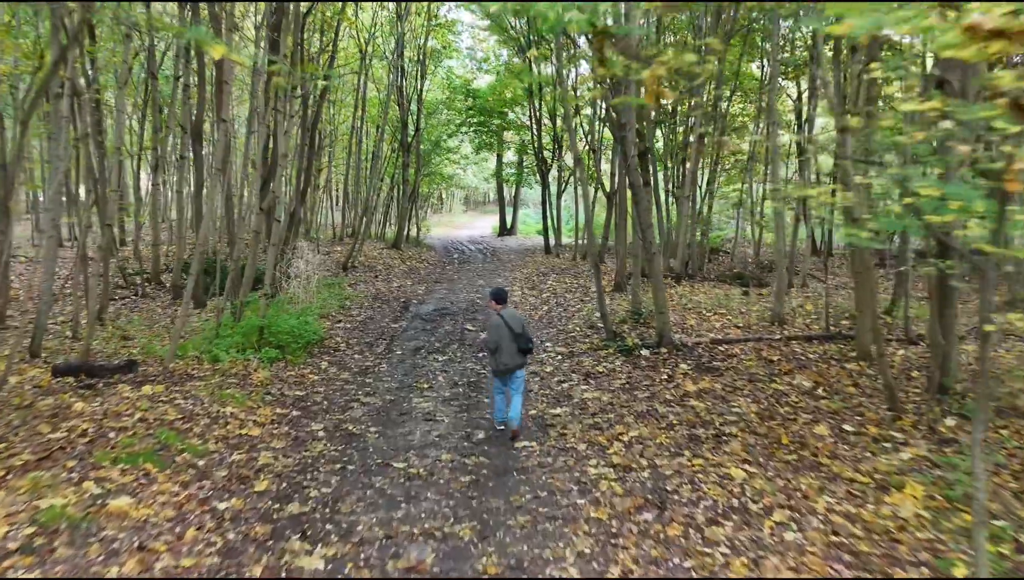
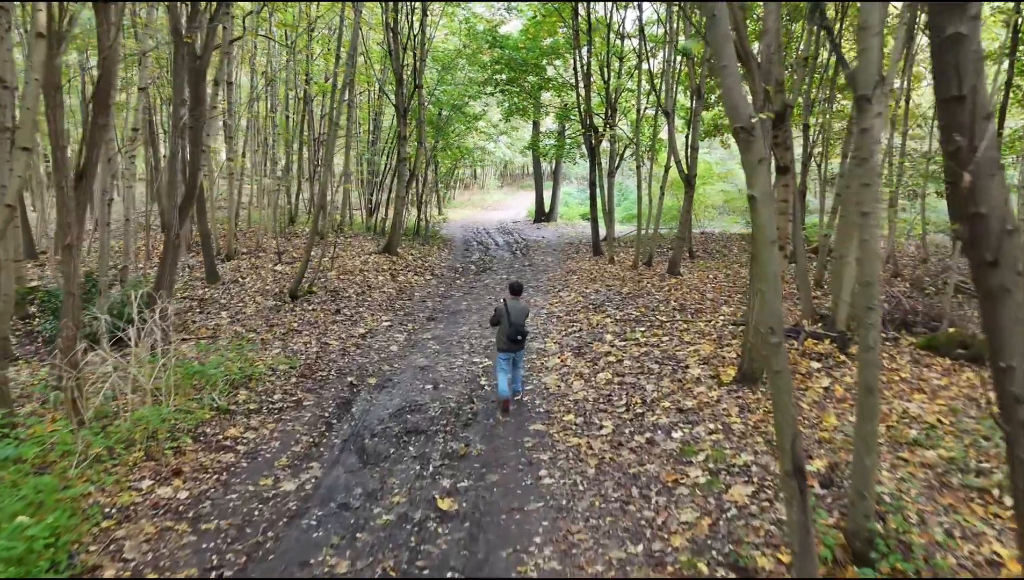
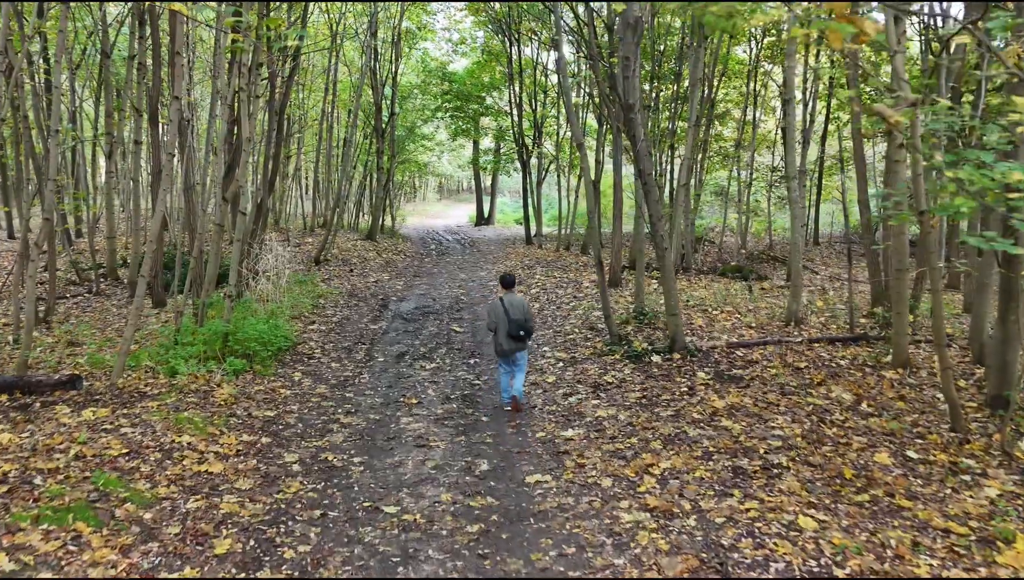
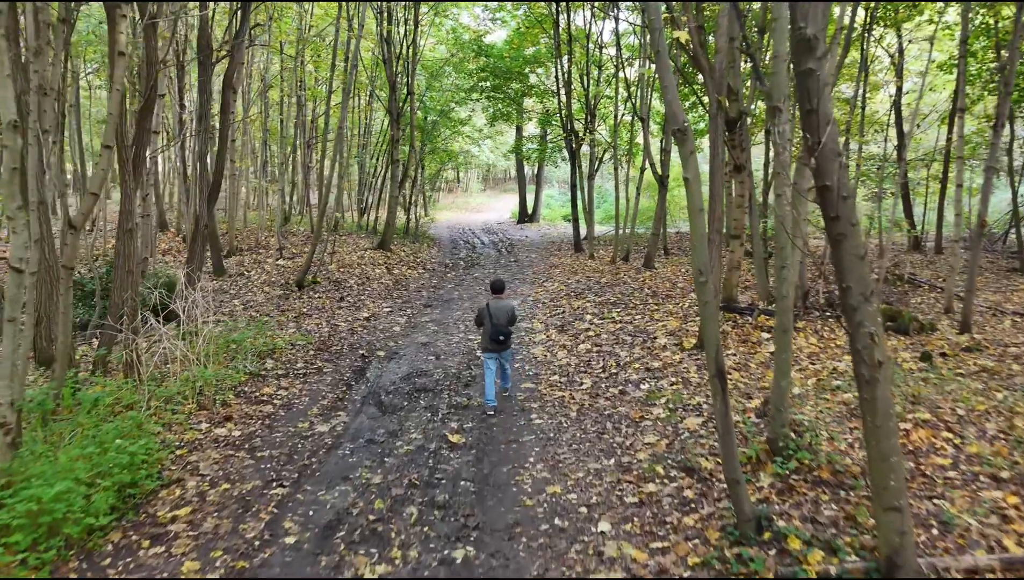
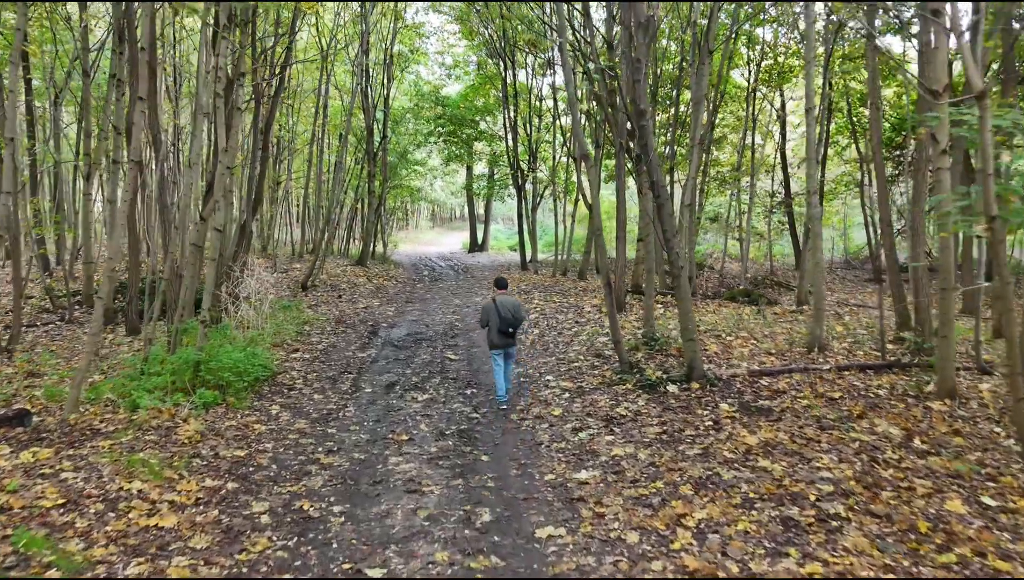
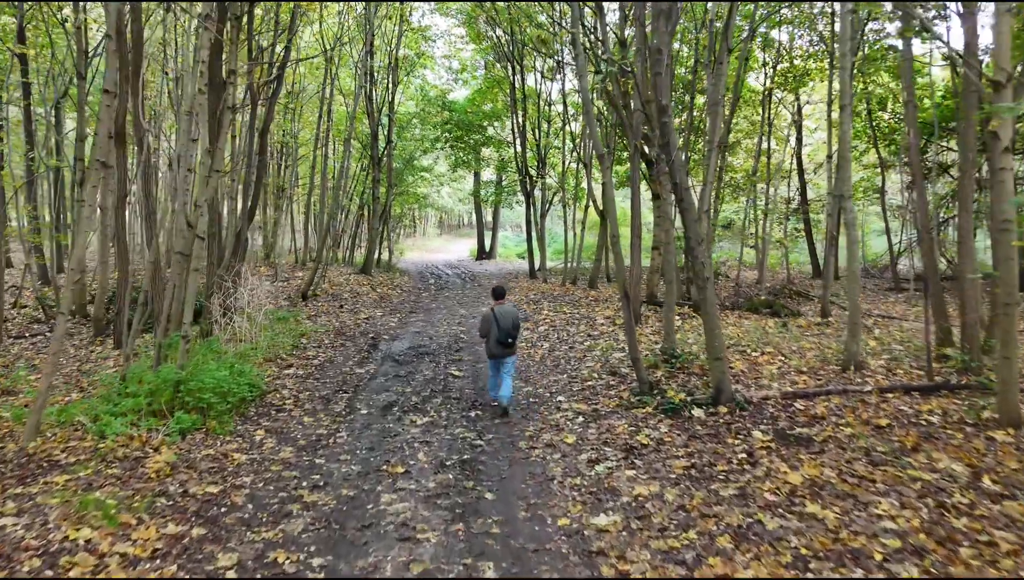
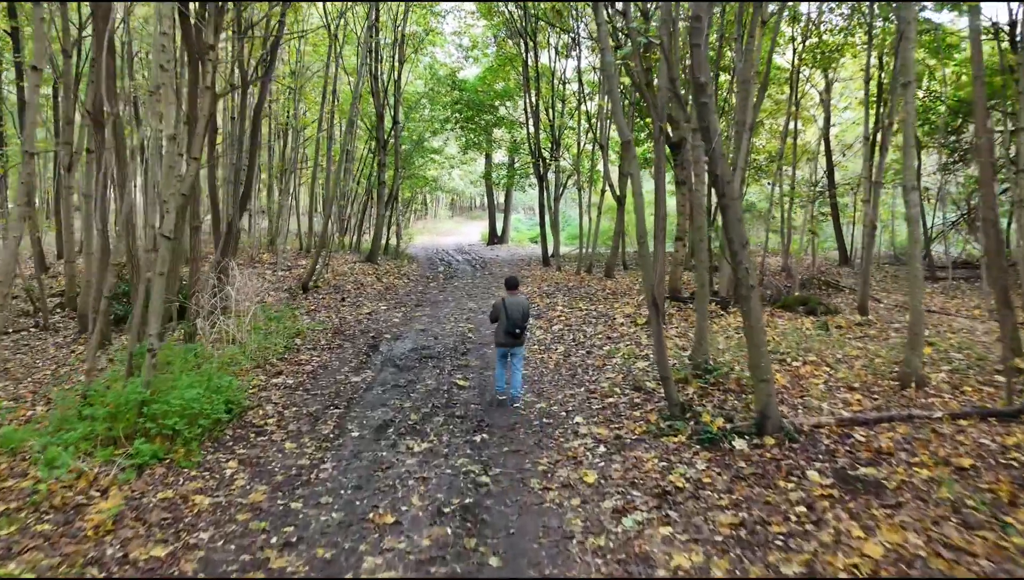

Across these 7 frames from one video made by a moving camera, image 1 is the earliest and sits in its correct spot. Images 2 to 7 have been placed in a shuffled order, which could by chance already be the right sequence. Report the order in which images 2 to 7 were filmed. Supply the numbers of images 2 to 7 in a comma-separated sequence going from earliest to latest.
3, 5, 6, 7, 4, 2
